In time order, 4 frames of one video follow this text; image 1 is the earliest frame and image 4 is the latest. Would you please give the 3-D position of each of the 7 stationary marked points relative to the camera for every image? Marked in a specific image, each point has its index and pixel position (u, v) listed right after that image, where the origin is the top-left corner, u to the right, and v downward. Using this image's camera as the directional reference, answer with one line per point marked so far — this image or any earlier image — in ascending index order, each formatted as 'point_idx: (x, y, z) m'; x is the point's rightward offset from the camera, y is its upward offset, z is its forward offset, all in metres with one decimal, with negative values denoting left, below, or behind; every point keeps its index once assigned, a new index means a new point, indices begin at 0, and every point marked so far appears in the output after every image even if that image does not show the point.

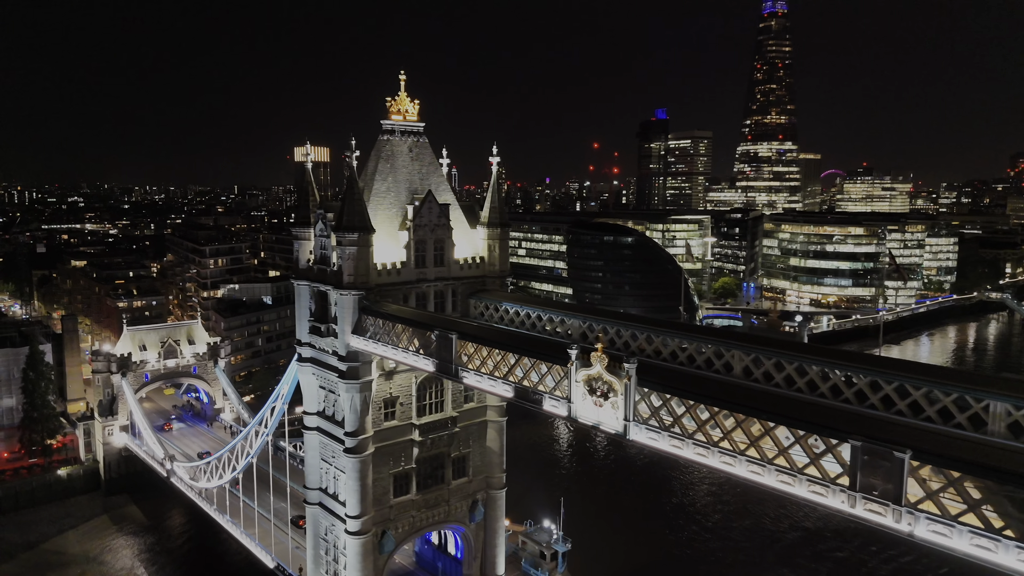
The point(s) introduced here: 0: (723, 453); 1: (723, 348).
0: (+3.9, -3.0, +13.3) m
1: (+5.2, -1.5, +18.3) m
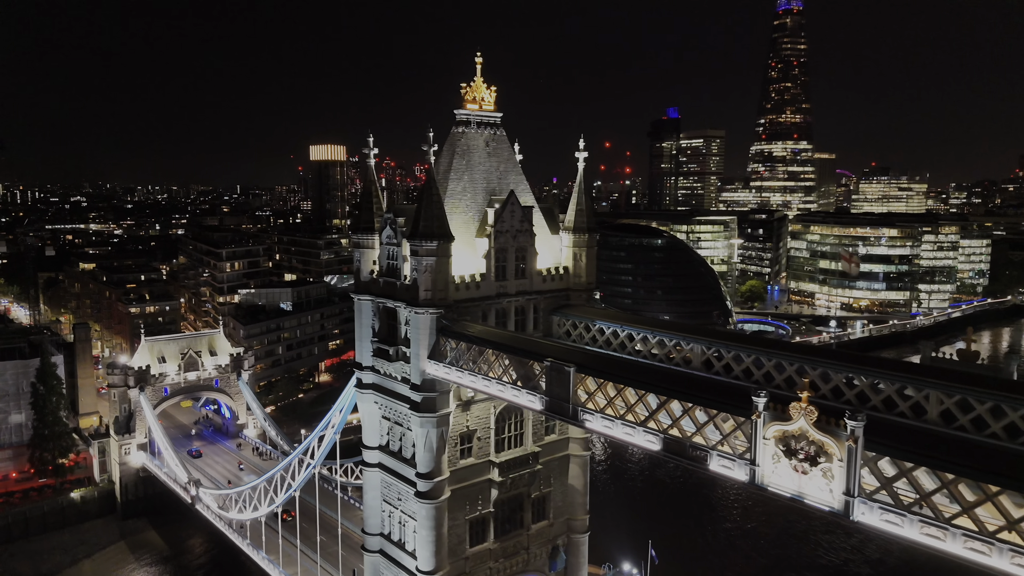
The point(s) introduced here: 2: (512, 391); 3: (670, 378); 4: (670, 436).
0: (+6.7, -3.5, +9.7) m
1: (+8.1, -2.0, +14.7) m
2: (0.0, -2.5, +18.0) m
3: (+3.3, -1.9, +15.4) m
4: (+3.0, -2.9, +14.1) m
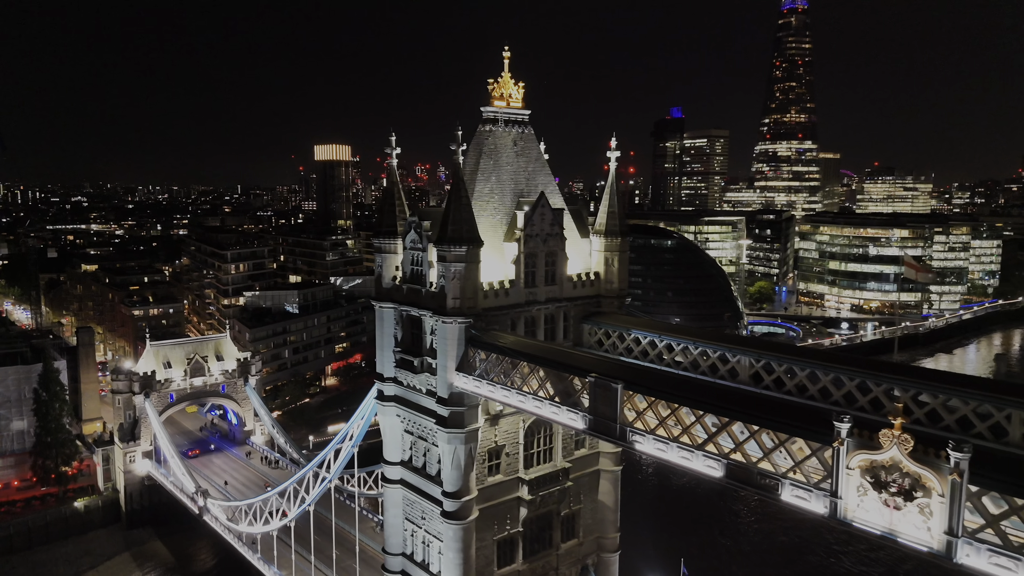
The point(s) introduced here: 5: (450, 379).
0: (+7.6, -3.7, +8.5) m
1: (+9.0, -2.2, +13.5) m
2: (+0.9, -2.8, +16.8) m
3: (+4.2, -2.1, +14.2) m
4: (+3.9, -3.1, +12.9) m
5: (-1.6, -2.4, +19.2) m
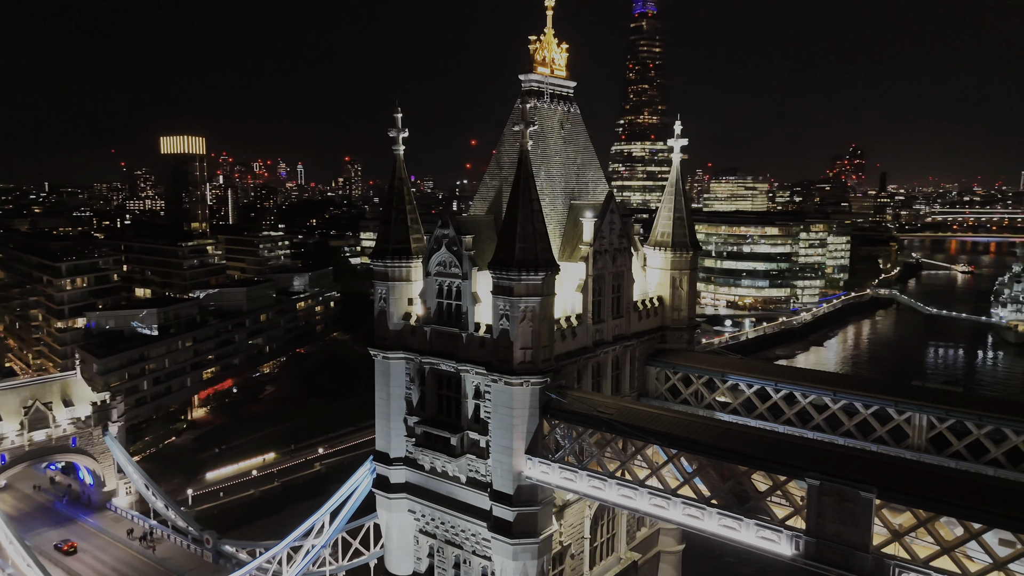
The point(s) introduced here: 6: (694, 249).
0: (+11.4, -4.3, +4.5) m
1: (+11.6, -2.7, +9.7) m
2: (+3.1, -3.5, +11.2) m
3: (+6.8, -2.8, +9.4) m
4: (+6.9, -3.7, +8.0) m
5: (+0.1, -3.2, +13.1) m
6: (+4.3, +0.9, +17.6) m
